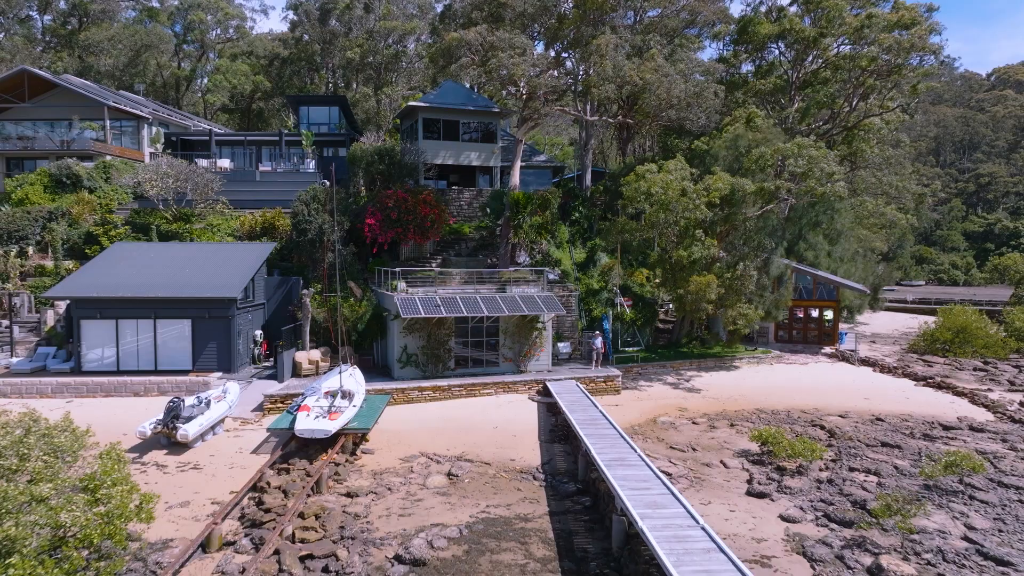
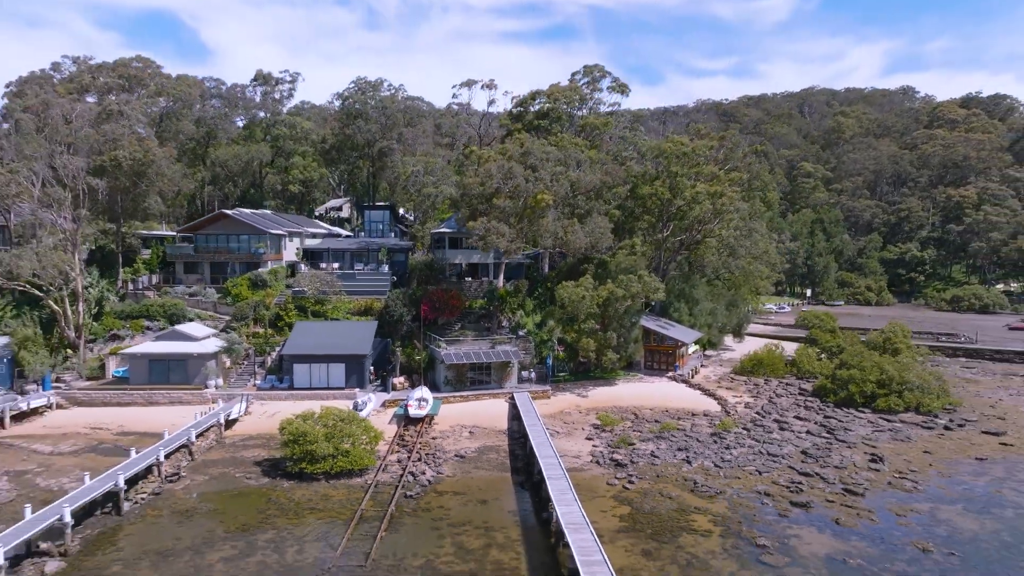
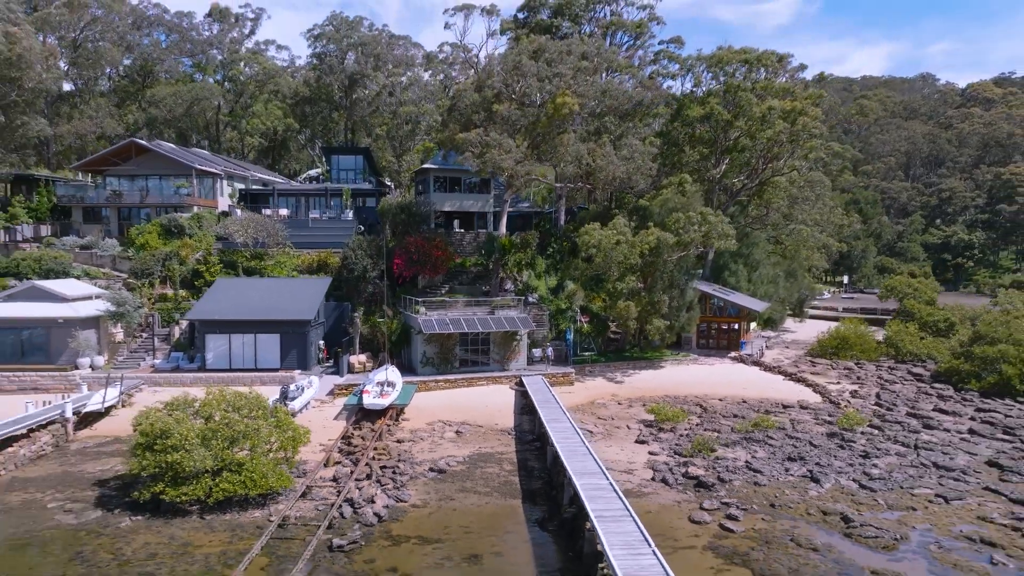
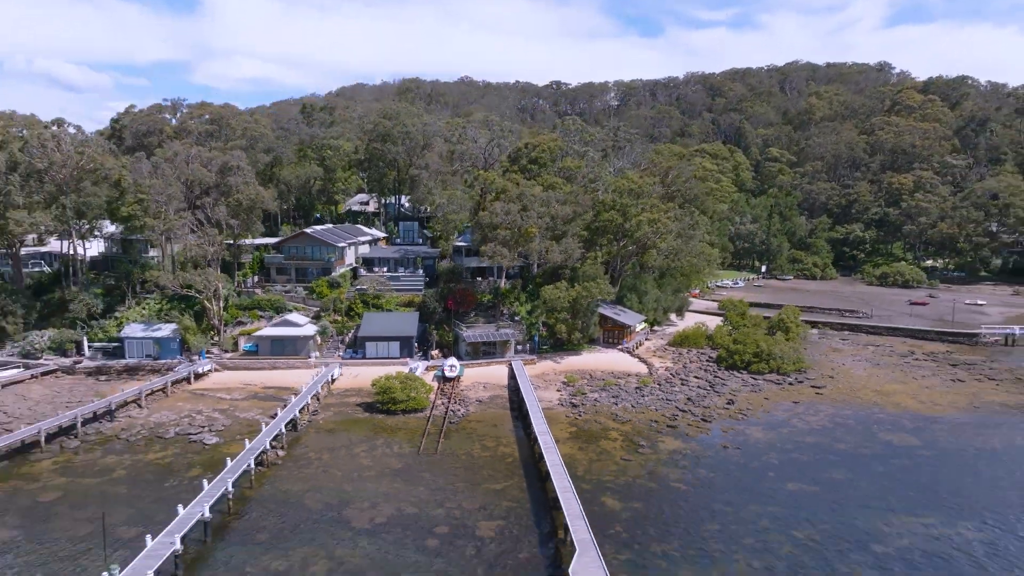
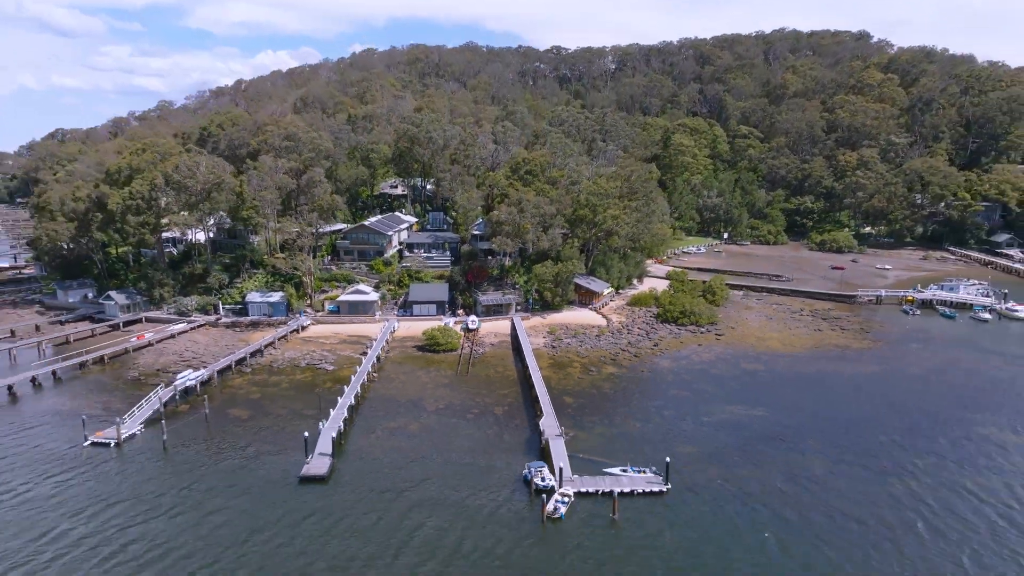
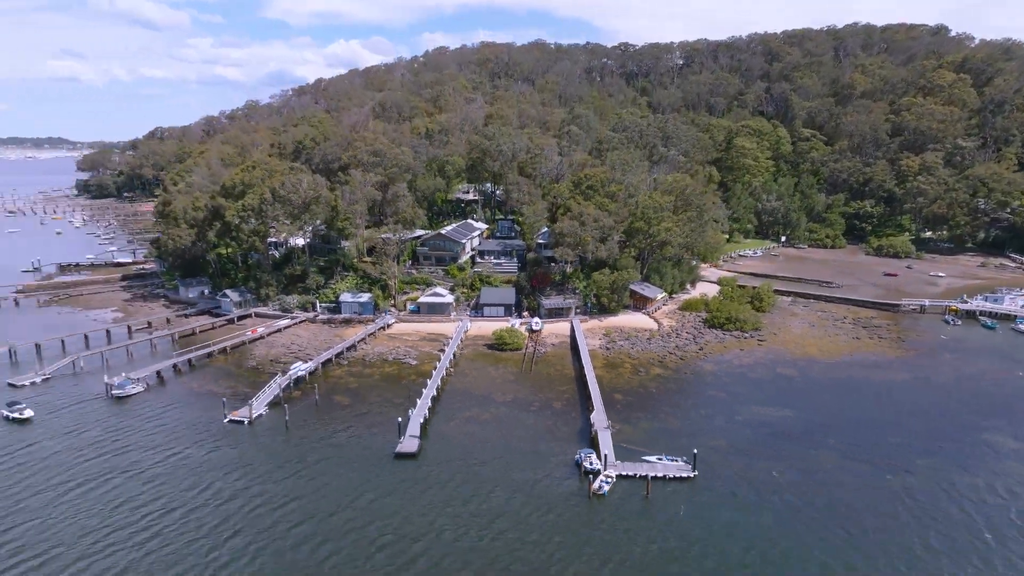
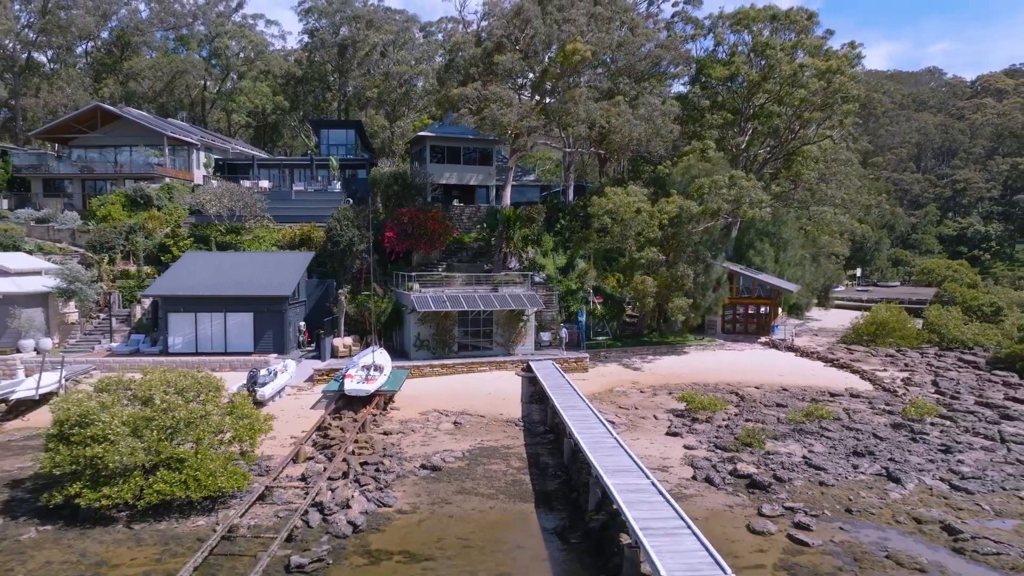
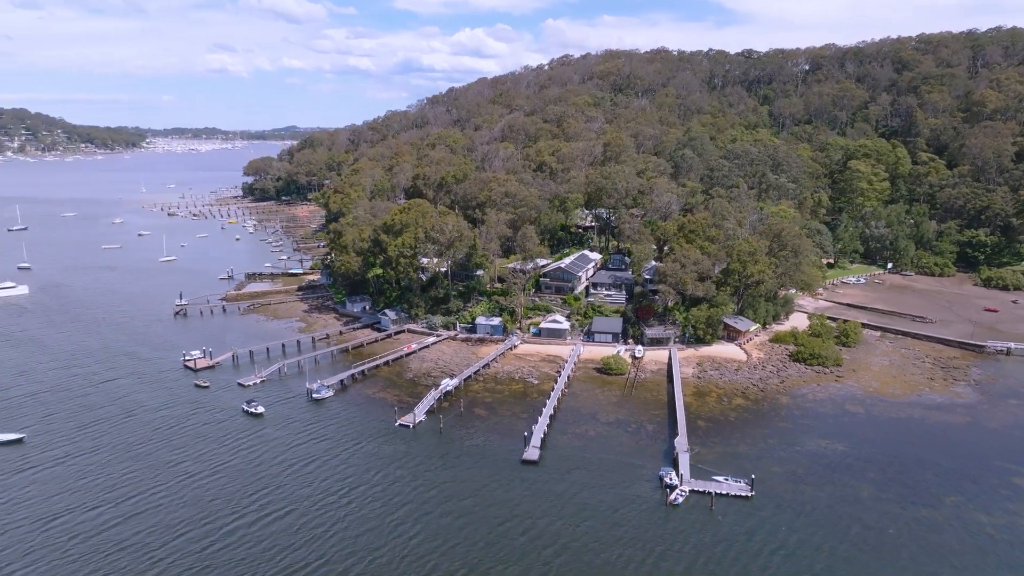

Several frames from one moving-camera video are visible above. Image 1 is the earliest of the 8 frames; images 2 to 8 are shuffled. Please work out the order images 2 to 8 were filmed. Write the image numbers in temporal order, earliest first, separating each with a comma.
7, 3, 2, 4, 5, 6, 8
